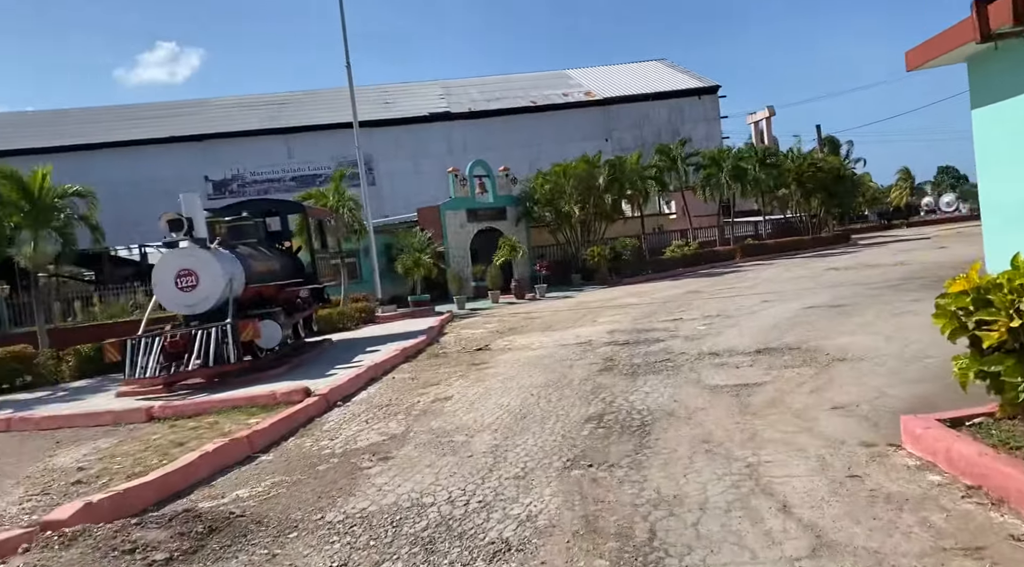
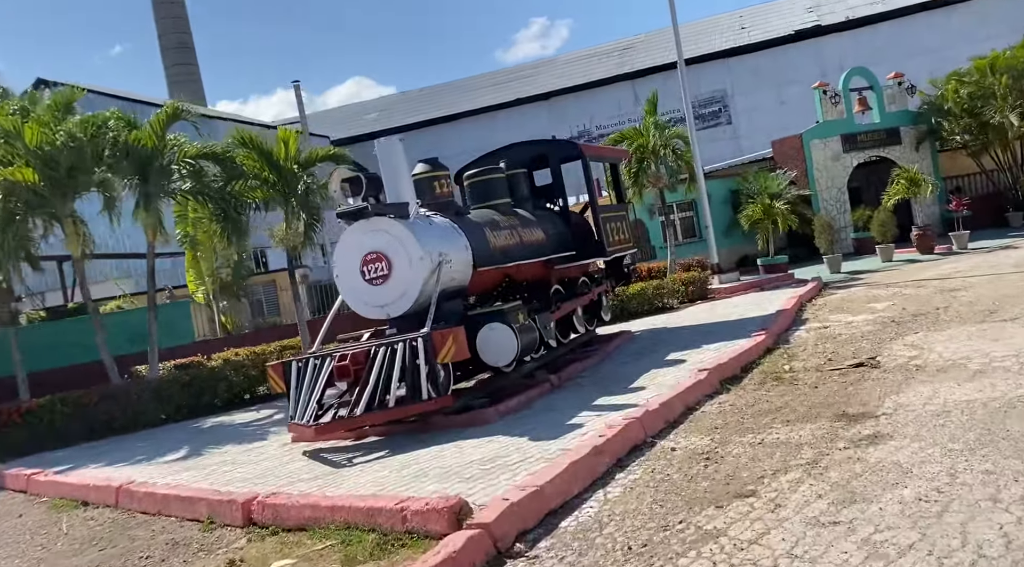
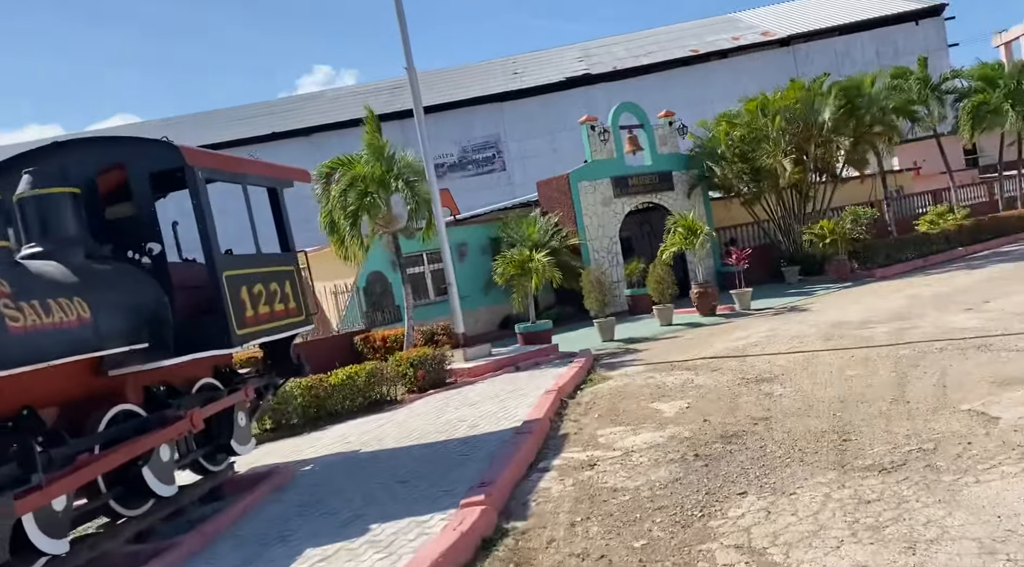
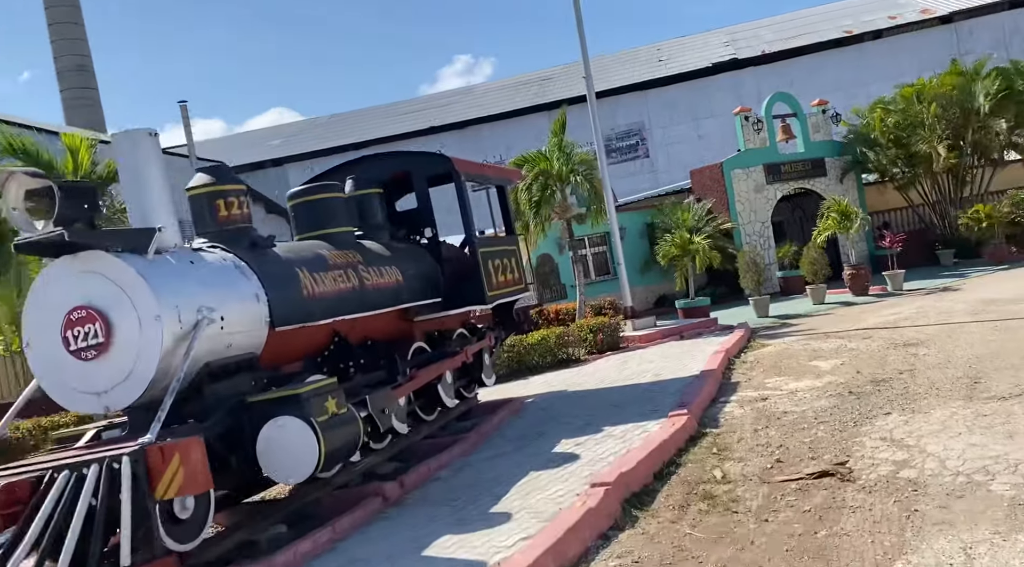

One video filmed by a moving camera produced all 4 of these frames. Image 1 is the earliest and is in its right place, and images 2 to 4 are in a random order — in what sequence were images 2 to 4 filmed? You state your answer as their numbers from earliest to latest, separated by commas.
2, 4, 3
